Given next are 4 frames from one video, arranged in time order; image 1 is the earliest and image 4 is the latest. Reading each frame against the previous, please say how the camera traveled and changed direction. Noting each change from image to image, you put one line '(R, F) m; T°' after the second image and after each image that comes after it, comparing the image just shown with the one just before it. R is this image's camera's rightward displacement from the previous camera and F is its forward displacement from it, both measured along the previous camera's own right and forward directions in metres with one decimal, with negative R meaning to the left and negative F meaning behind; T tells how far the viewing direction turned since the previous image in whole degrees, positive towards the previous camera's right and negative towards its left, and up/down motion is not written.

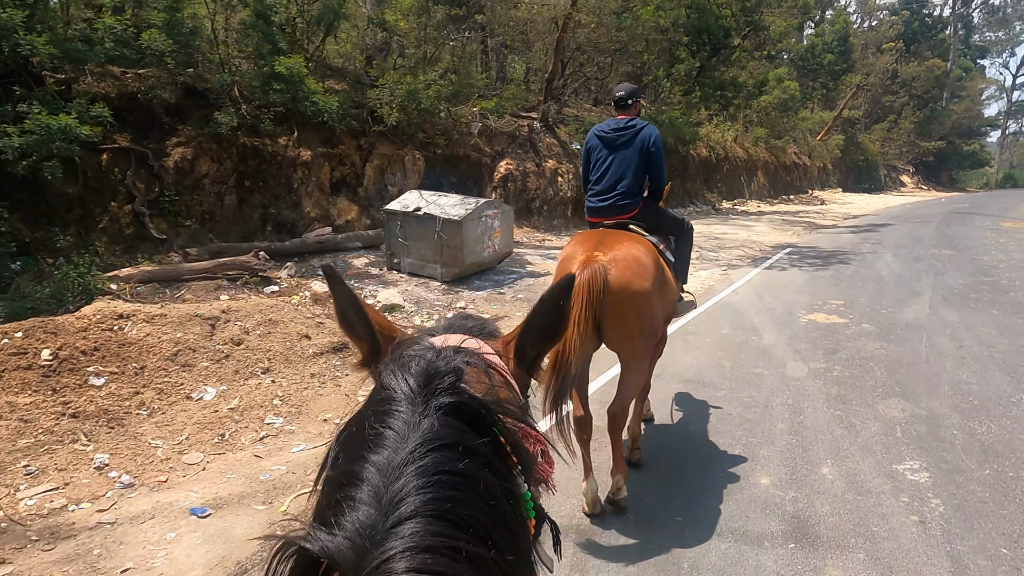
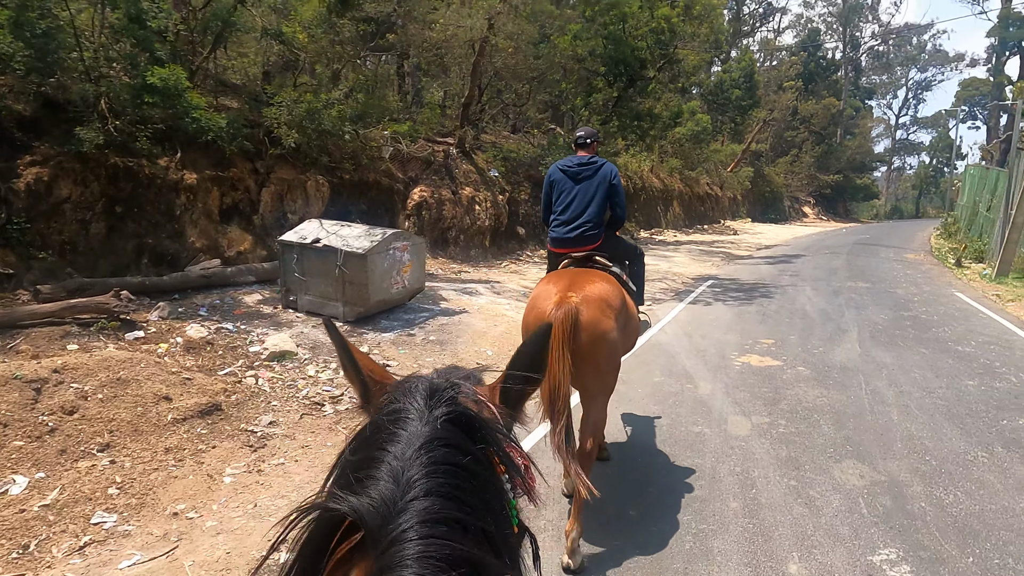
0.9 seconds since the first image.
(+0.1, +0.8) m; +7°
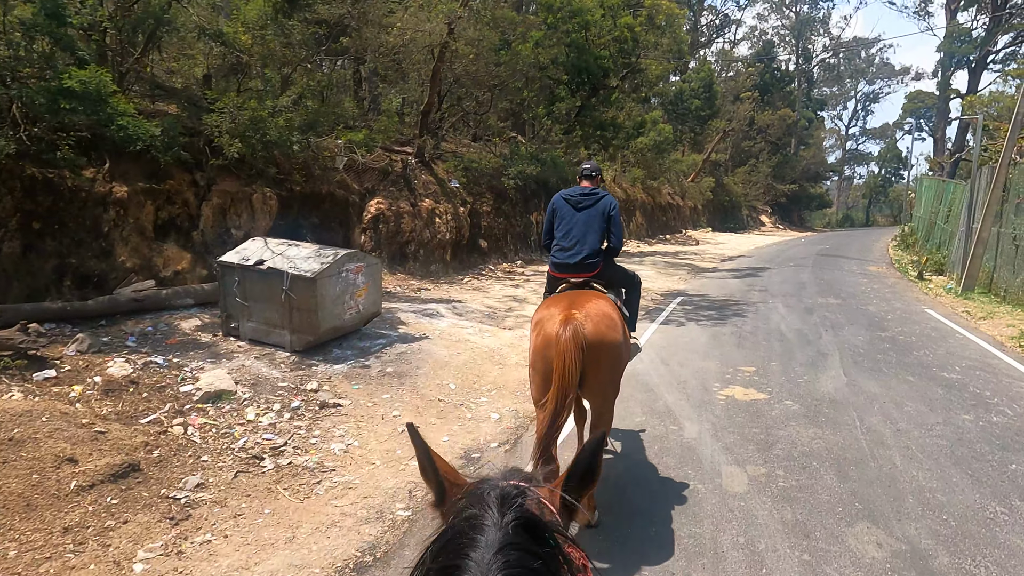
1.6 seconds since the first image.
(0.0, +0.6) m; +3°
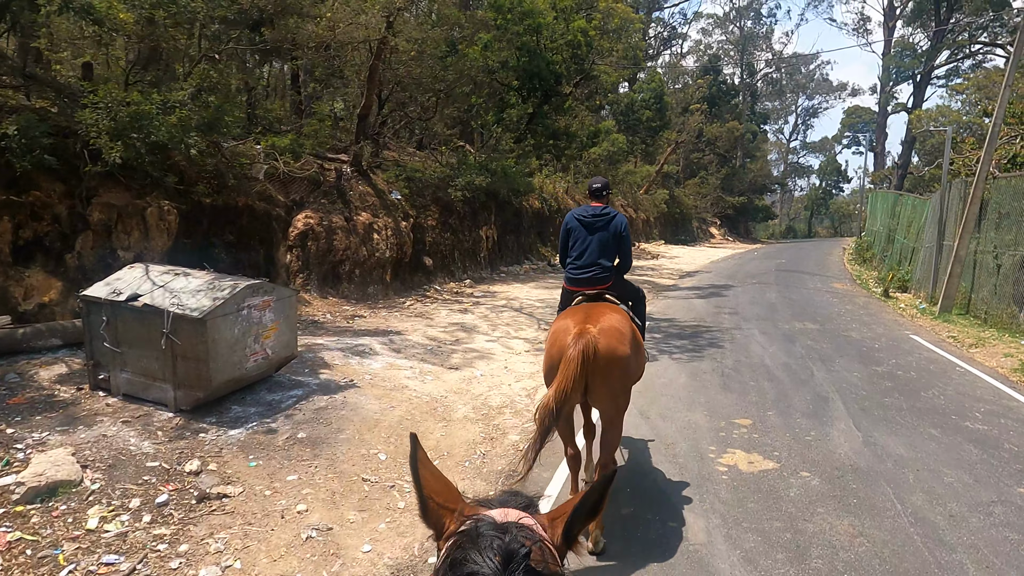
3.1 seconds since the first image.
(0.0, +1.3) m; +4°
